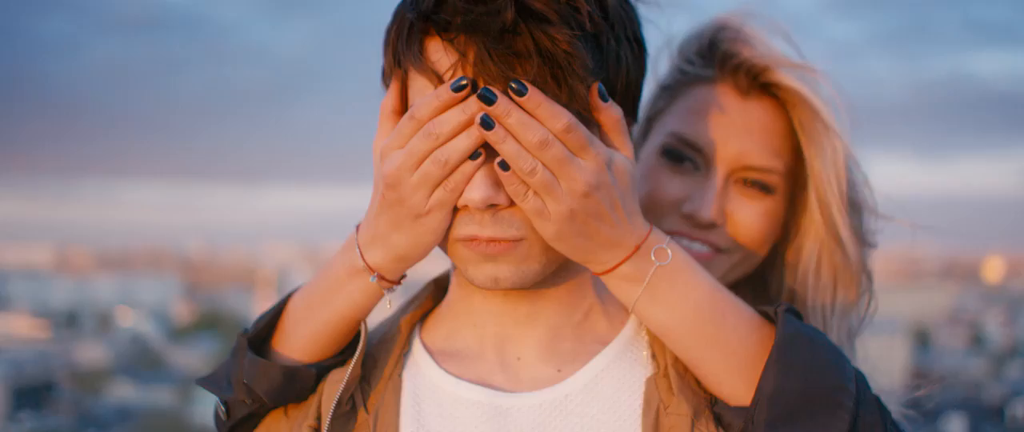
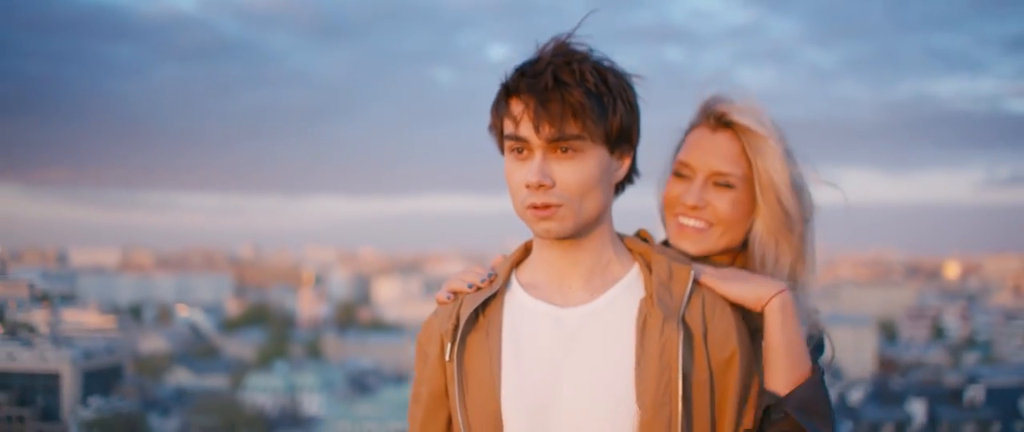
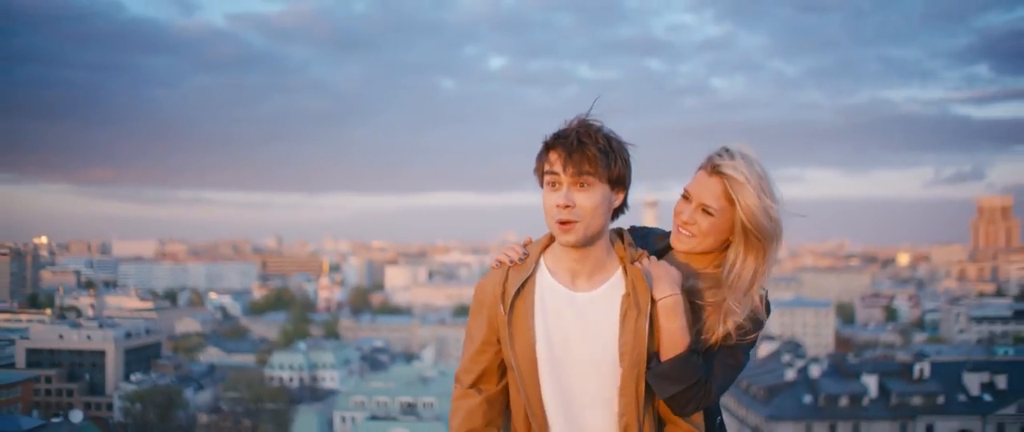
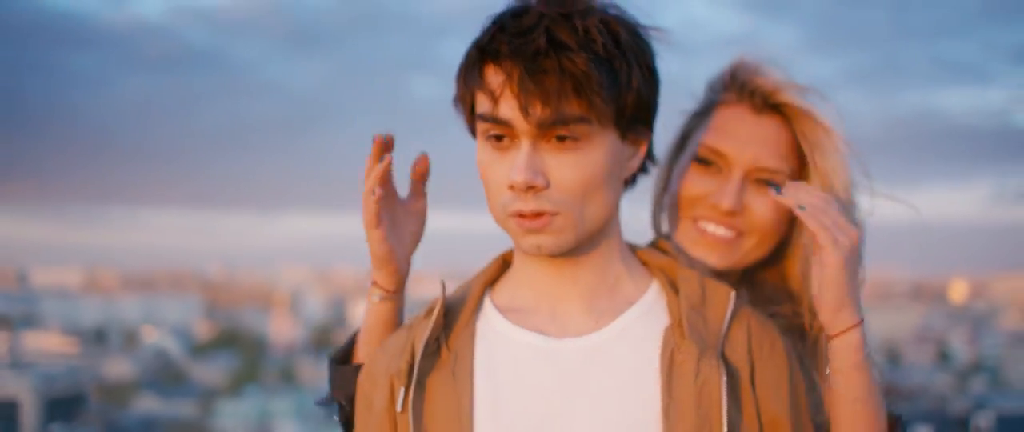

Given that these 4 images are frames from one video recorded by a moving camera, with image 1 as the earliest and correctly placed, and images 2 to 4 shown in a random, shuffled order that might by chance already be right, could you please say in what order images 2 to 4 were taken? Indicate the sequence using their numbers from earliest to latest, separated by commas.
4, 2, 3
